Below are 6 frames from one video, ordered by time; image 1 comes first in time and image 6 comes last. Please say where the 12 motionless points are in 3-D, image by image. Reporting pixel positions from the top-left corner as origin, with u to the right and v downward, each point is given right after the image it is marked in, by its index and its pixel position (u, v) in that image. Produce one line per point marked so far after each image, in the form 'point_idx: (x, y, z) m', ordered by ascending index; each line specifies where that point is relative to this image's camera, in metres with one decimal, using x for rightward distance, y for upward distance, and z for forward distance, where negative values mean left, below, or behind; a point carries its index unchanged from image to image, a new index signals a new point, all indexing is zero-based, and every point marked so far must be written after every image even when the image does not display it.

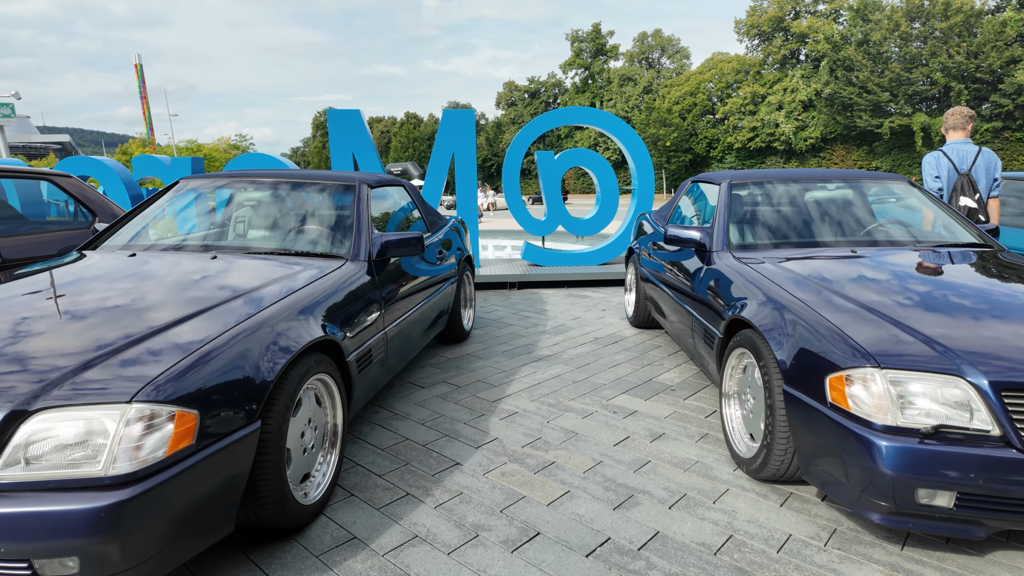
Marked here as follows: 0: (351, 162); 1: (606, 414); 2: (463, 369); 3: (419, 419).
0: (-1.9, +1.5, +7.0) m
1: (+0.5, -0.7, +3.4) m
2: (-0.4, -0.6, +4.1) m
3: (-0.5, -0.7, +3.3) m
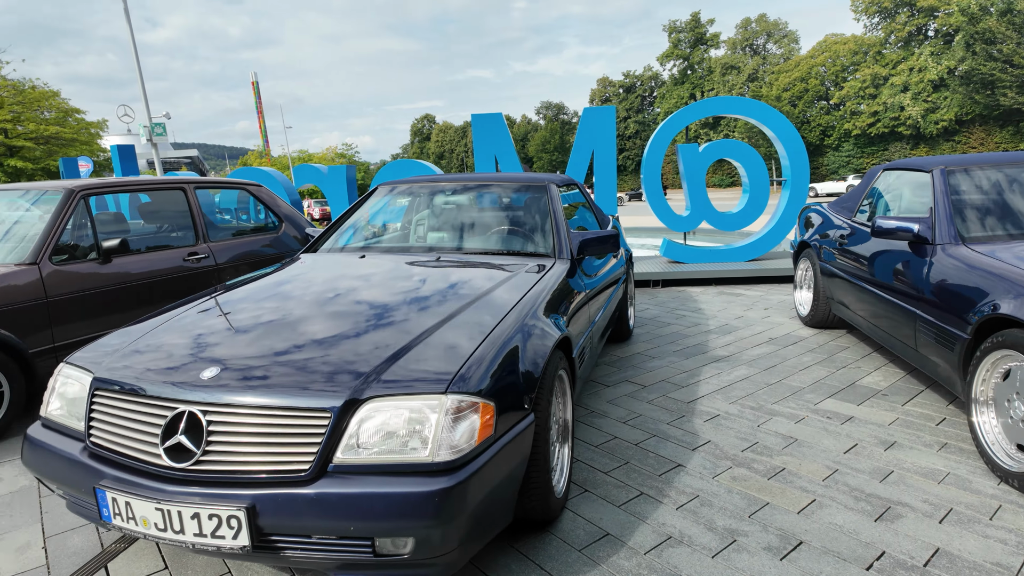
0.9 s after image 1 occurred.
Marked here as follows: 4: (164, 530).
0: (-0.2, +1.5, +7.2) m
1: (+1.6, -0.7, +3.2) m
2: (+0.9, -0.6, +4.1) m
3: (+0.6, -0.7, +3.3) m
4: (-1.0, -0.7, +1.7) m
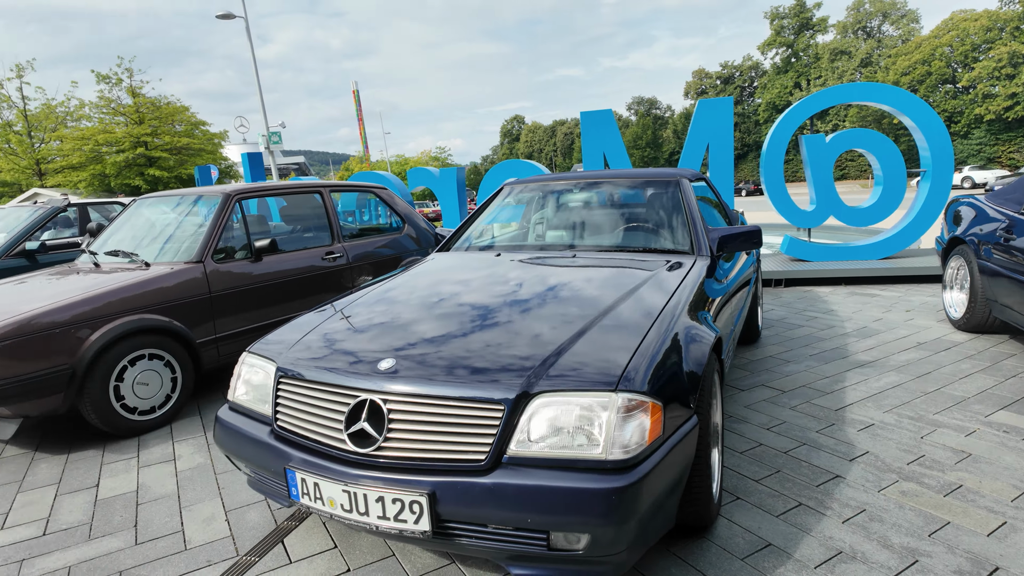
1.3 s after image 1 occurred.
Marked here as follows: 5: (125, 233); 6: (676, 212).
0: (+1.1, +1.5, +7.1) m
1: (+2.3, -0.7, +2.9) m
2: (+1.7, -0.5, +3.9) m
3: (+1.3, -0.7, +3.1) m
4: (-0.5, -0.7, +1.8) m
5: (-2.9, +0.4, +4.4) m
6: (+1.0, +0.4, +3.5) m
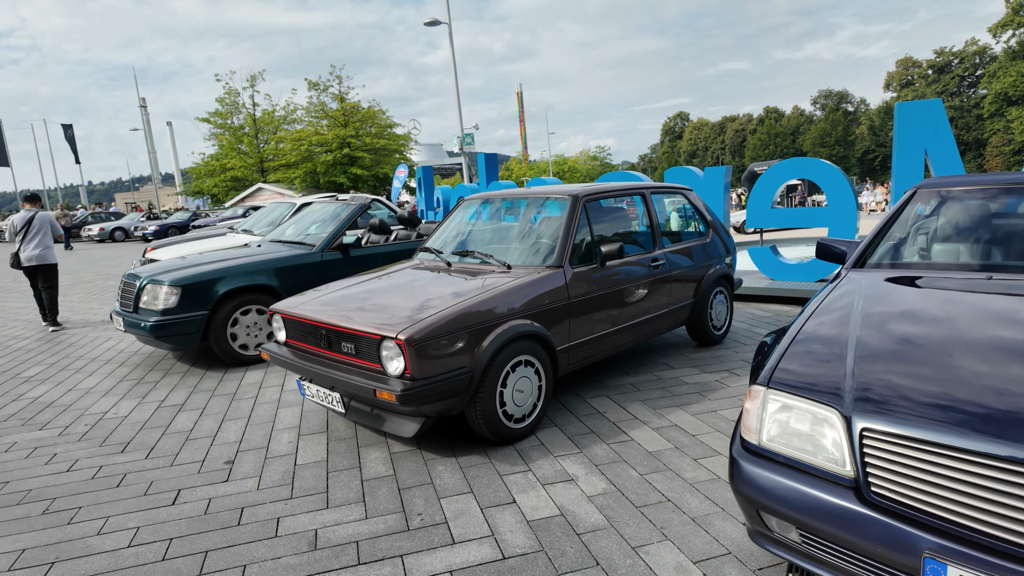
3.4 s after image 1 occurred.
0: (+4.1, +1.3, +6.1) m
1: (+4.2, -1.0, +1.7) m
2: (+3.9, -0.8, +2.8) m
3: (+3.3, -0.9, +2.2) m
4: (+1.2, -0.8, +1.3) m
5: (-0.4, +0.4, +4.5) m
6: (+3.1, +0.2, +2.6) m
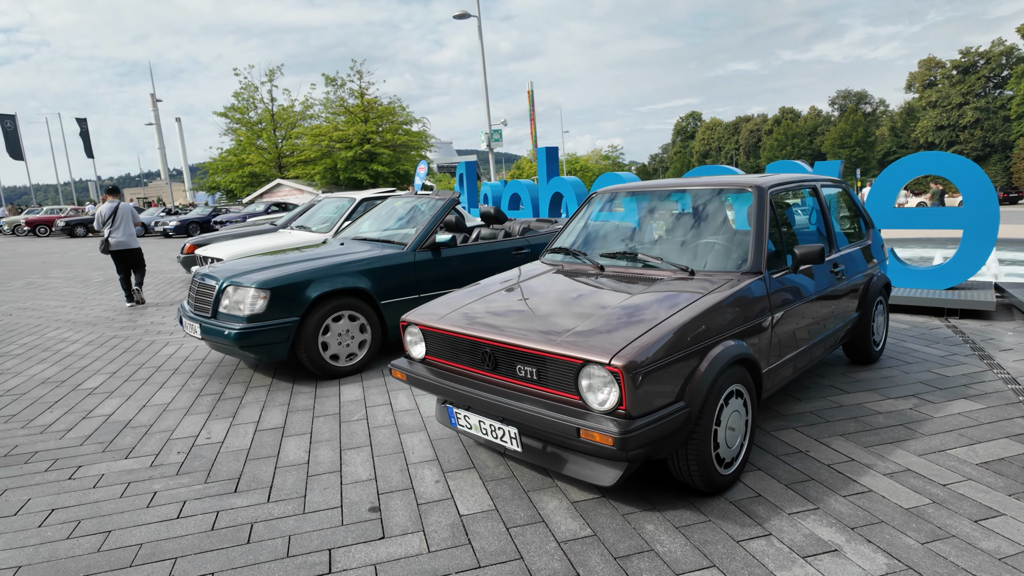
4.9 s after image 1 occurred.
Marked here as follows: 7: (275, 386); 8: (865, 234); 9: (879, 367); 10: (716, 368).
0: (+5.1, +1.2, +5.4) m
1: (+5.1, -1.1, +1.0) m
2: (+4.8, -0.9, +2.1) m
3: (+4.2, -1.0, +1.5) m
4: (+2.1, -0.8, +0.7) m
5: (+0.6, +0.3, +3.9) m
6: (+4.1, +0.1, +2.0) m
7: (-1.8, -0.8, +4.5) m
8: (+2.7, +0.4, +4.5) m
9: (+2.7, -0.6, +4.4) m
10: (+0.9, -0.3, +2.5) m
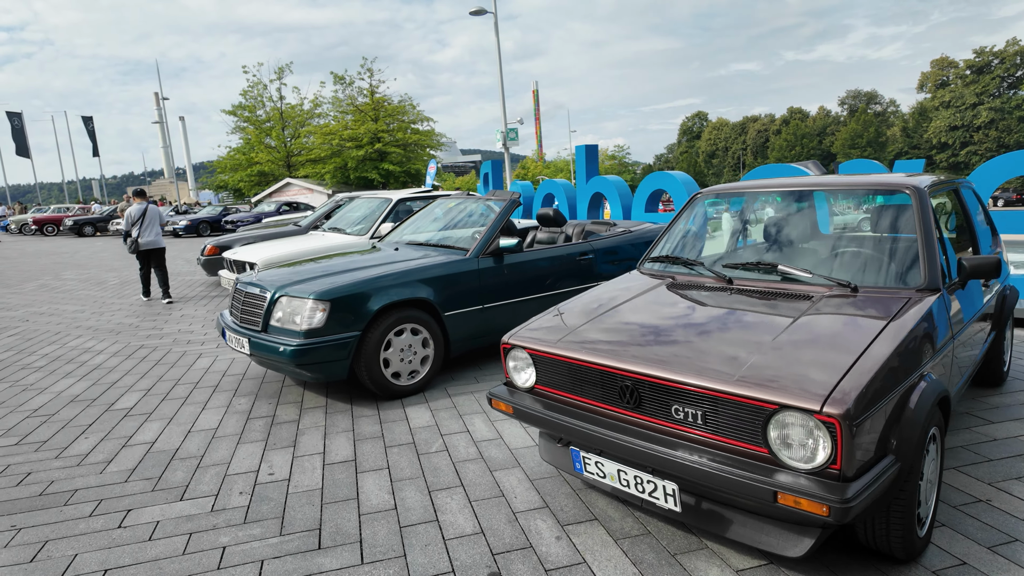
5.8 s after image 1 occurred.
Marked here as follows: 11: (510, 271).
0: (+5.7, +1.1, +4.9) m
1: (+5.7, -1.2, +0.5) m
2: (+5.4, -1.0, +1.7) m
3: (+4.8, -1.1, +1.0) m
4: (+2.7, -0.9, +0.2) m
5: (+1.2, +0.3, +3.4) m
6: (+4.6, 0.0, +1.5) m
7: (-1.2, -0.8, +4.0) m
8: (+3.3, +0.3, +4.1) m
9: (+3.3, -0.7, +4.0) m
10: (+1.4, -0.4, +2.1) m
11: (0.0, +0.1, +4.9) m
